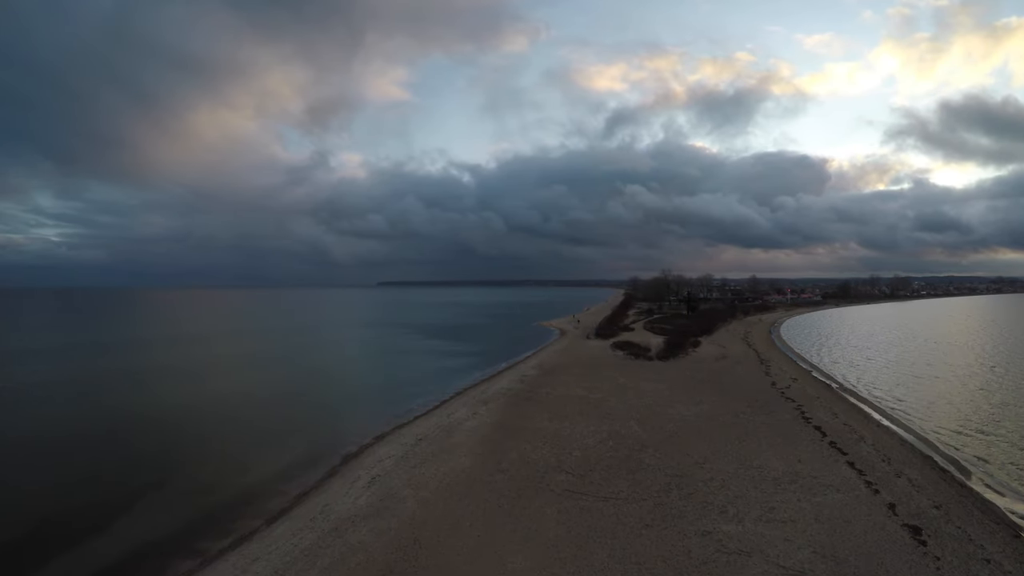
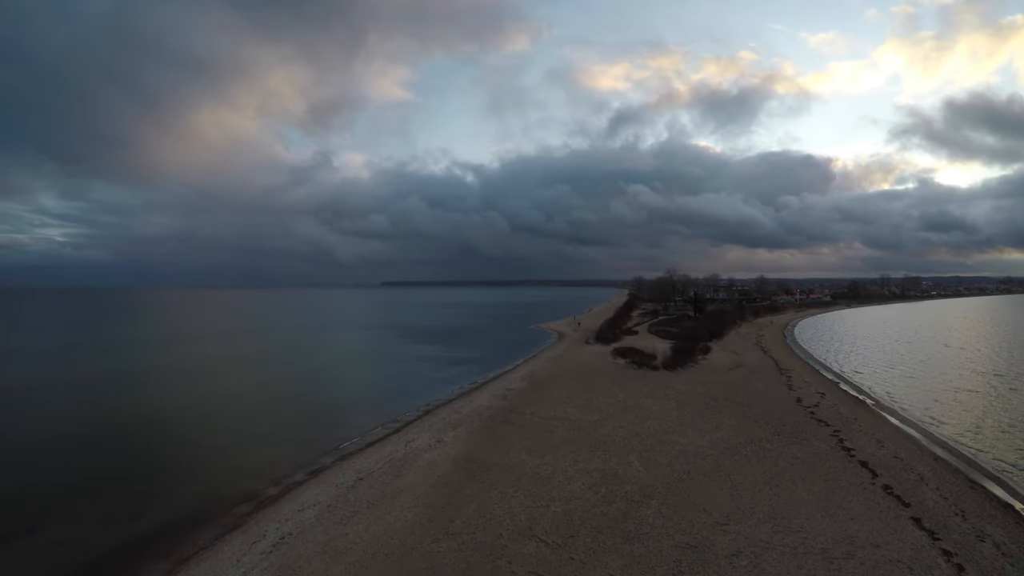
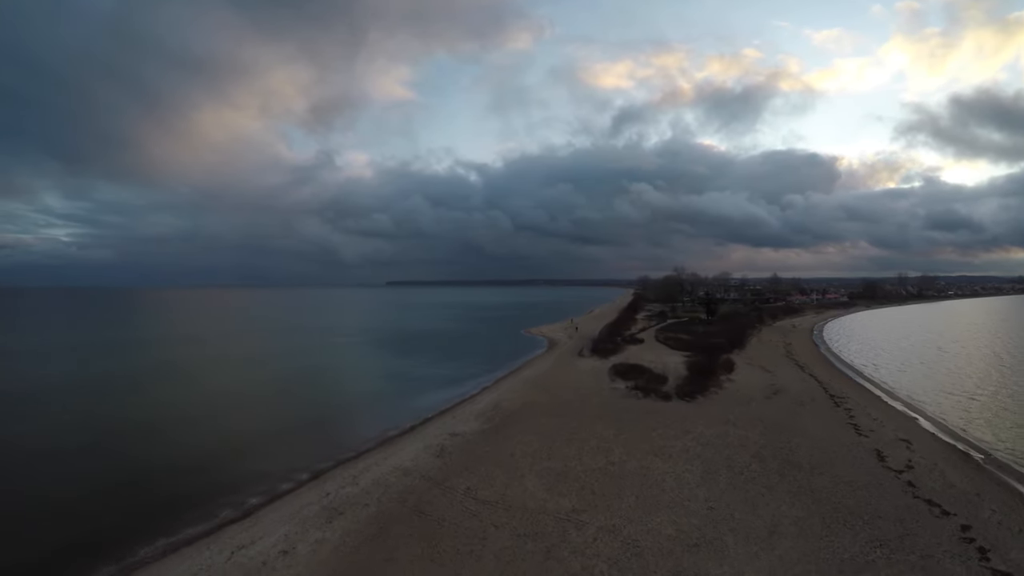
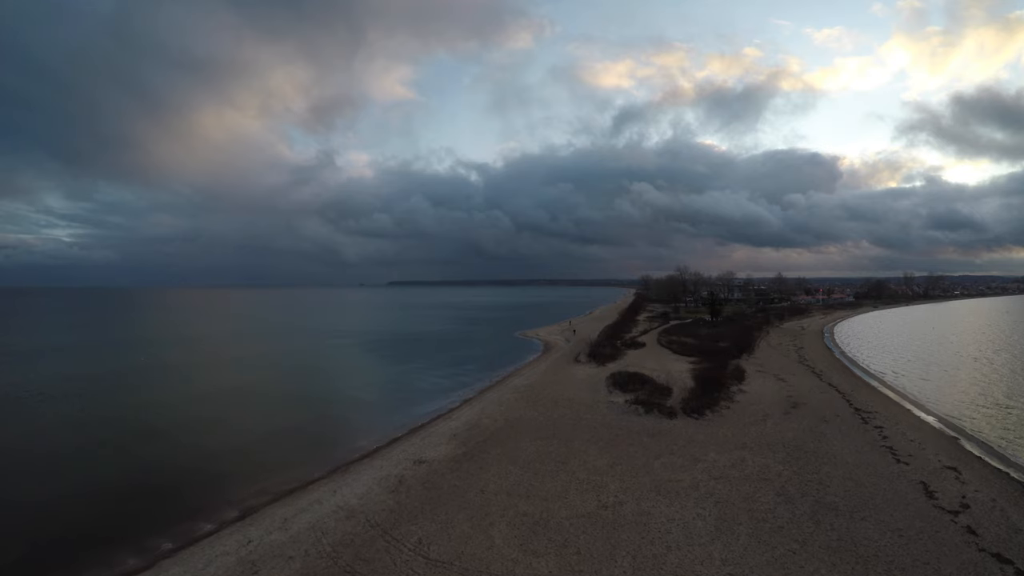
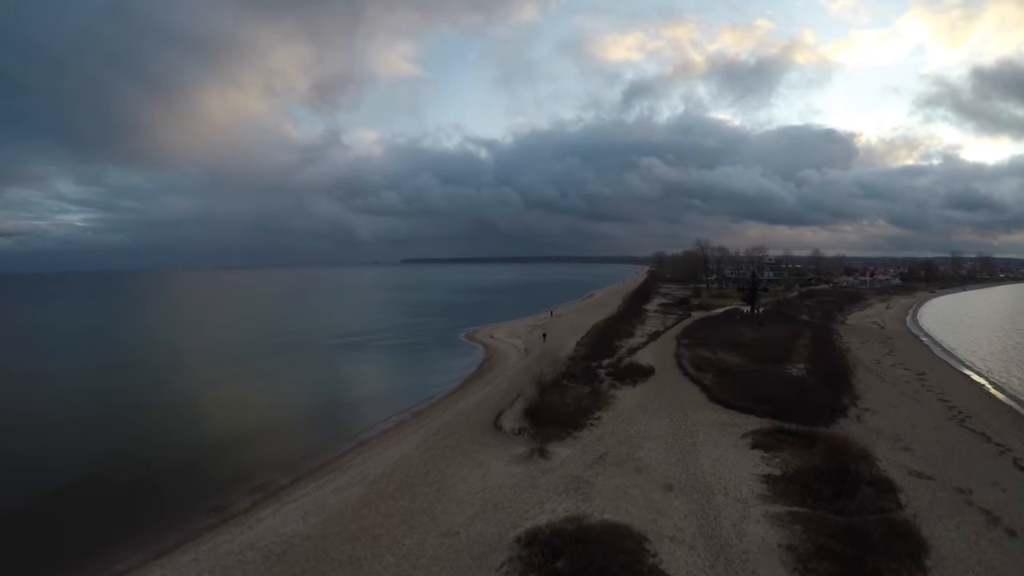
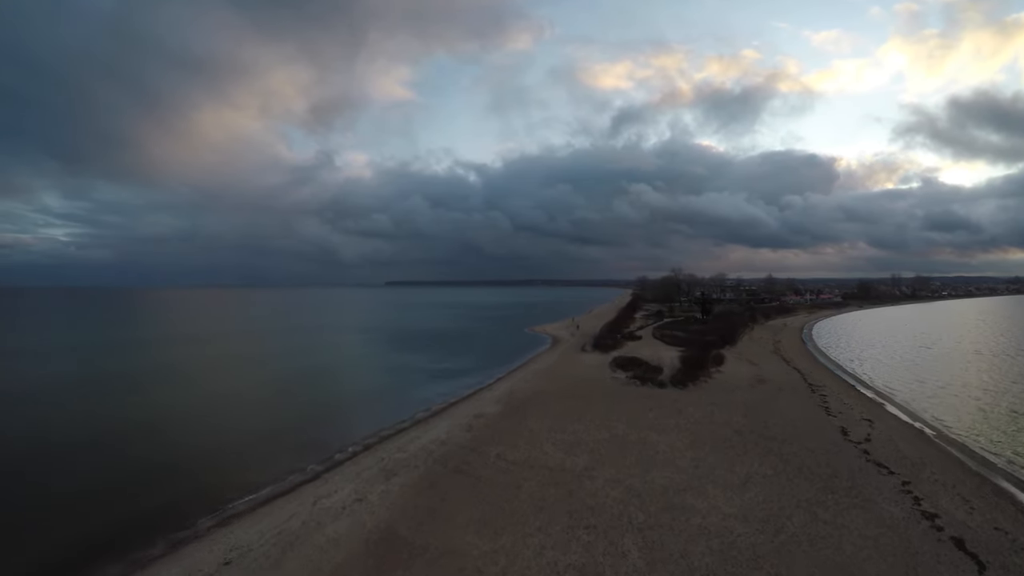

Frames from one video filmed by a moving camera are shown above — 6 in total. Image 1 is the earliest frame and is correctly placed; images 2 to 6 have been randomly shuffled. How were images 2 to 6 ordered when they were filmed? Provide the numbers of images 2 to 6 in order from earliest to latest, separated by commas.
2, 6, 3, 4, 5
